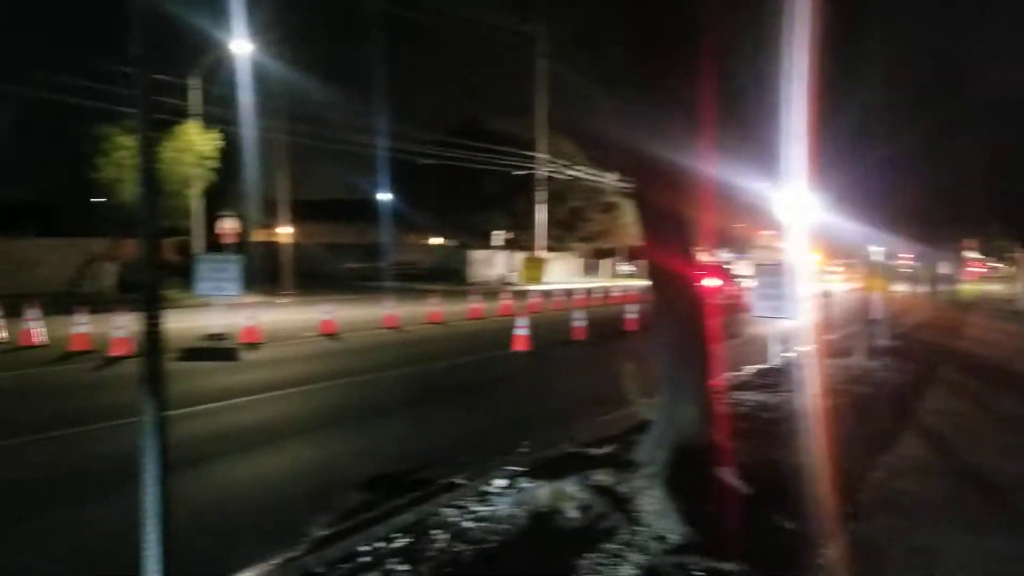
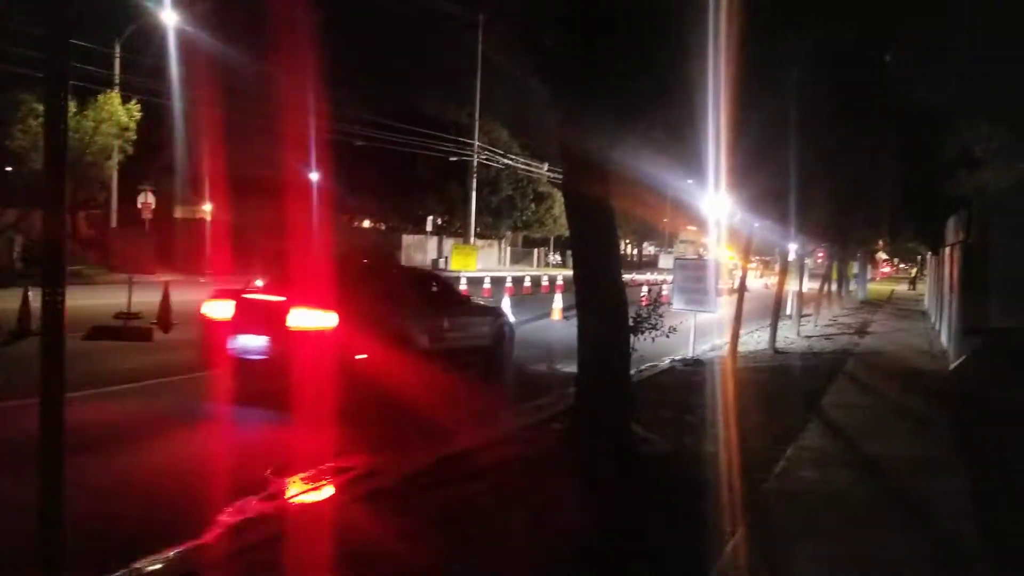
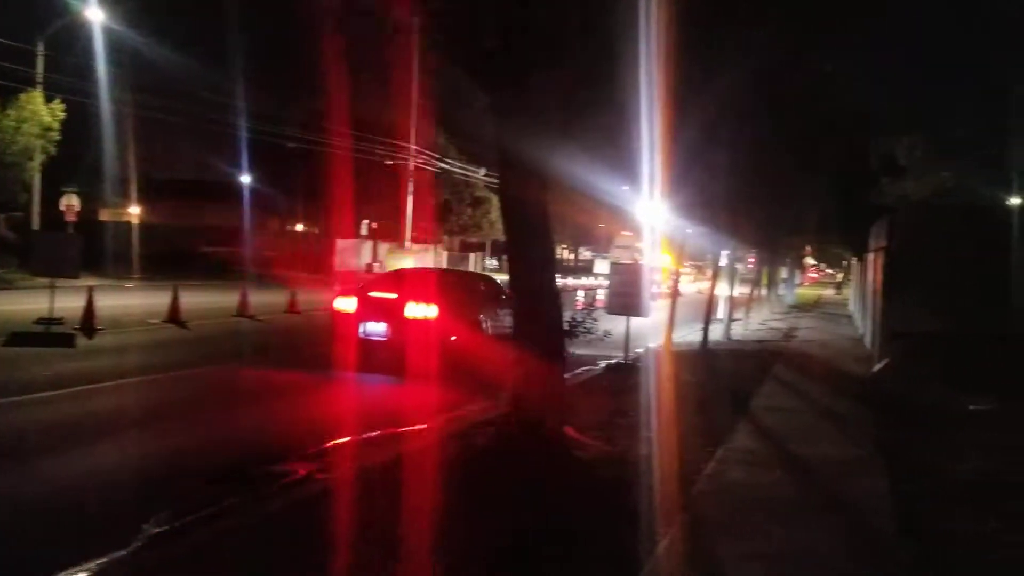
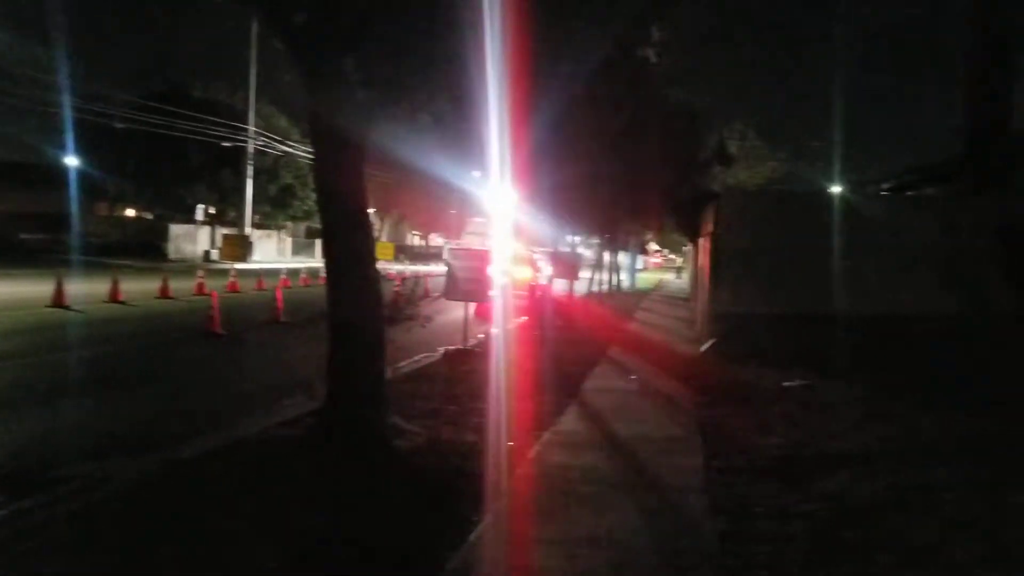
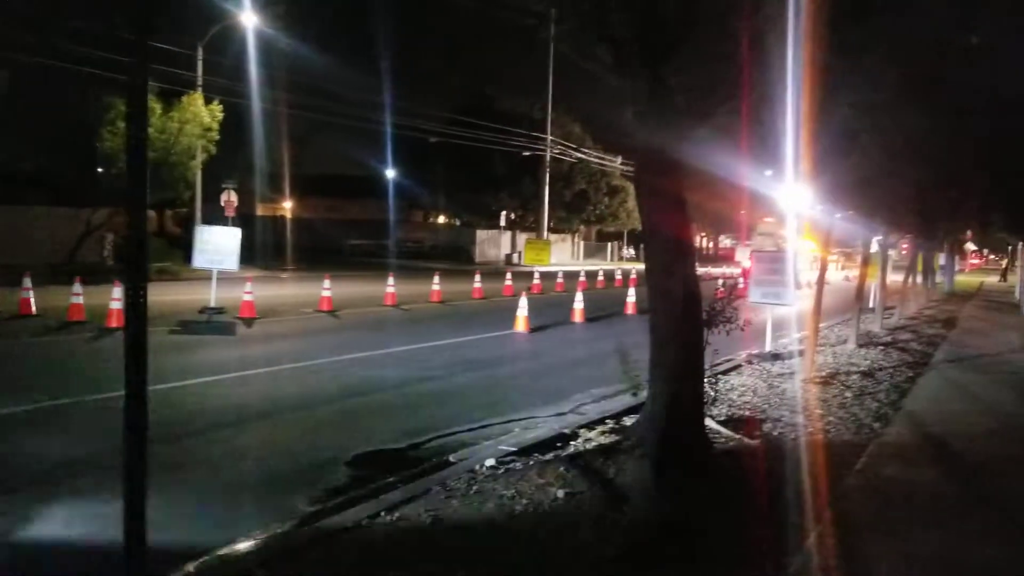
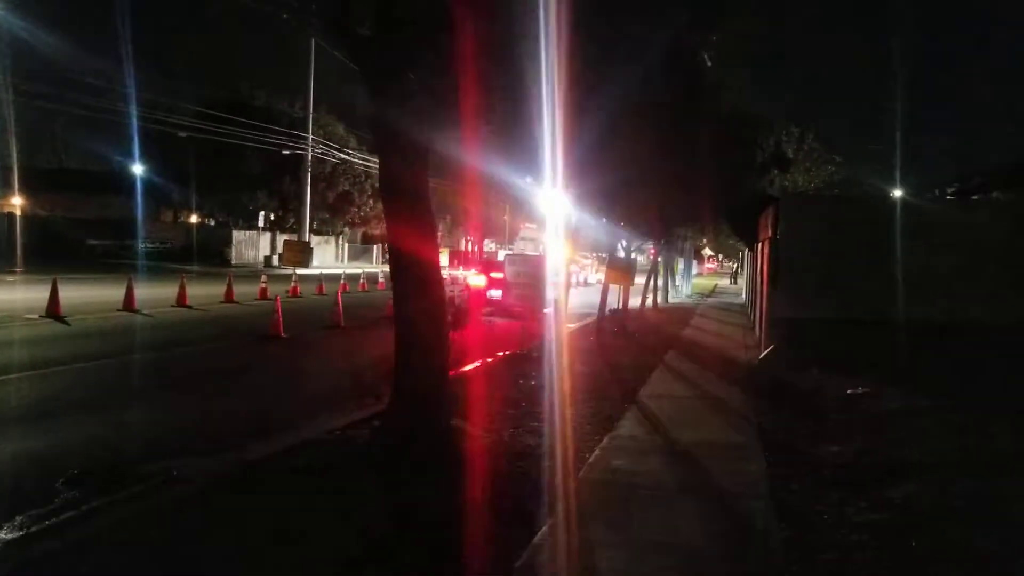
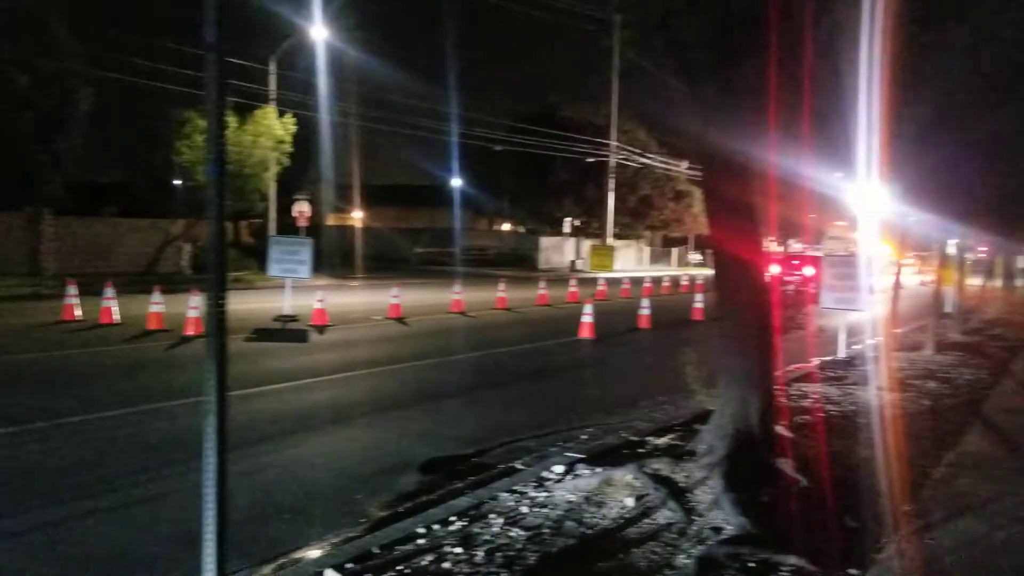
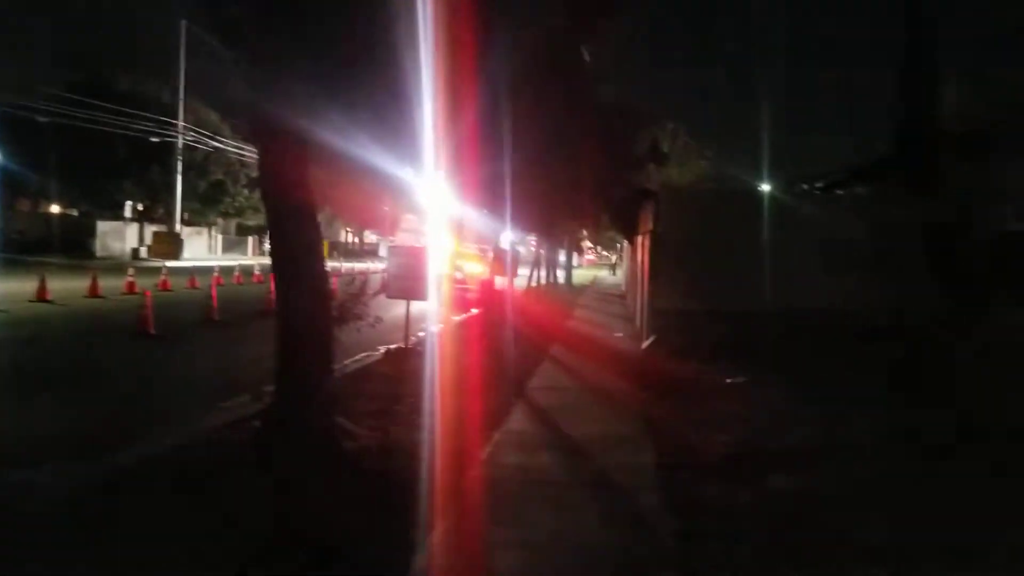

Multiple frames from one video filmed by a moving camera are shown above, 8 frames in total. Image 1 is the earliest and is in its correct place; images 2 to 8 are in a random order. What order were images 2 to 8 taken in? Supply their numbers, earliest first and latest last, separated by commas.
7, 5, 2, 3, 6, 4, 8
